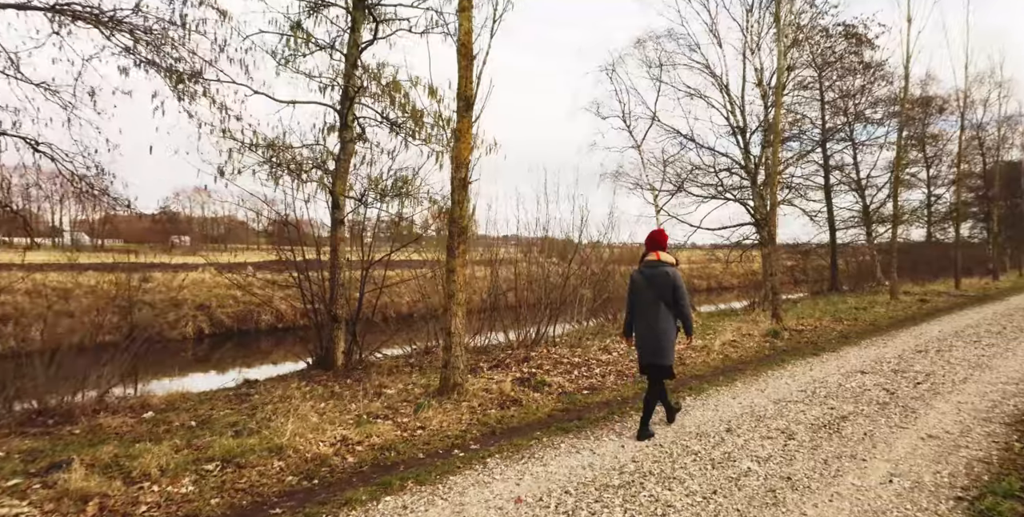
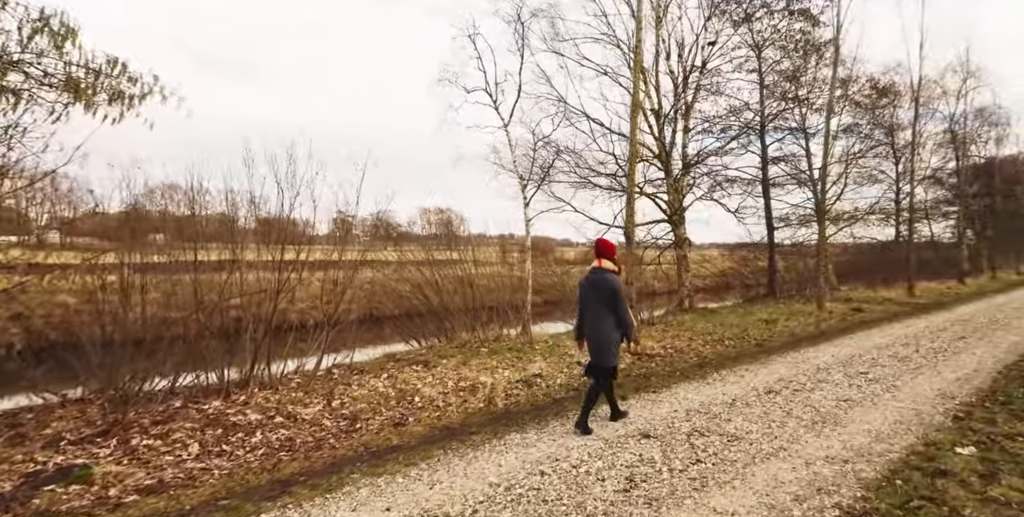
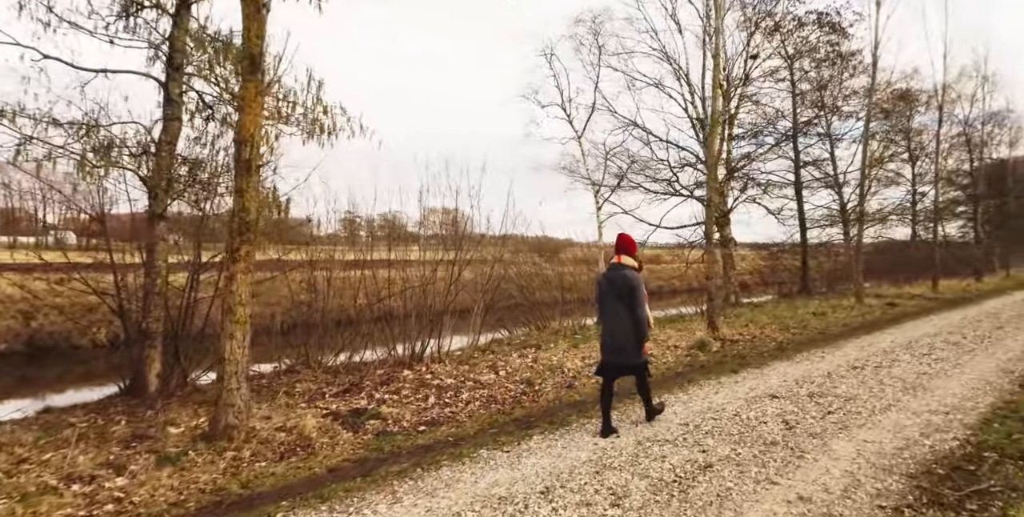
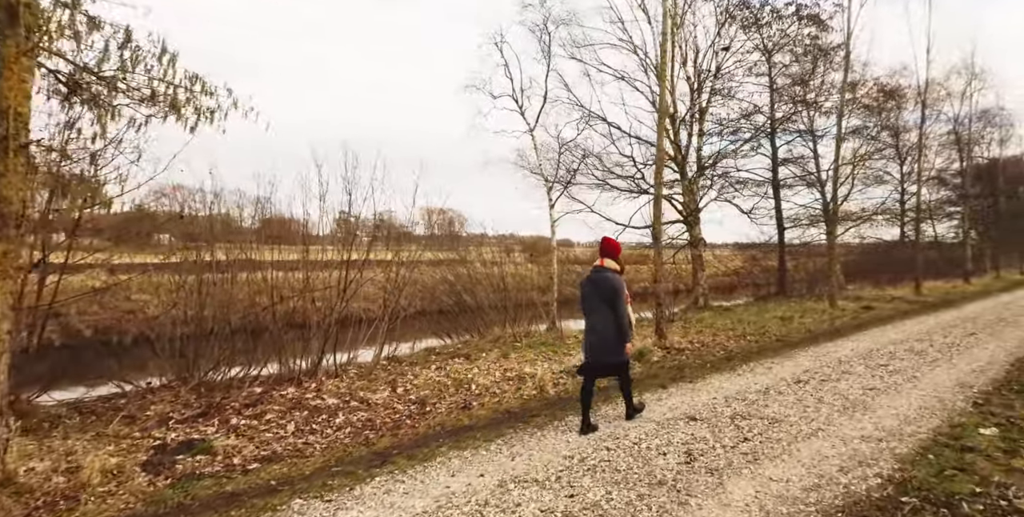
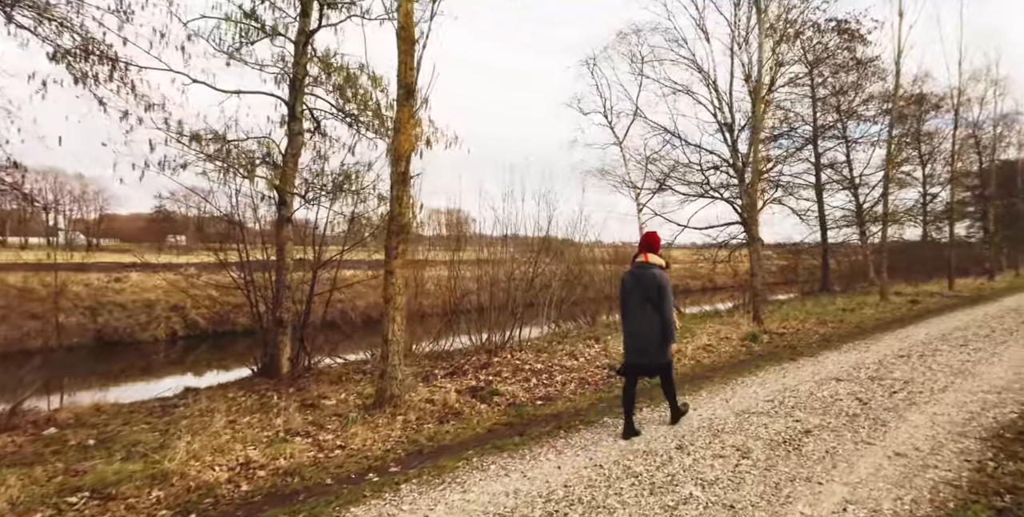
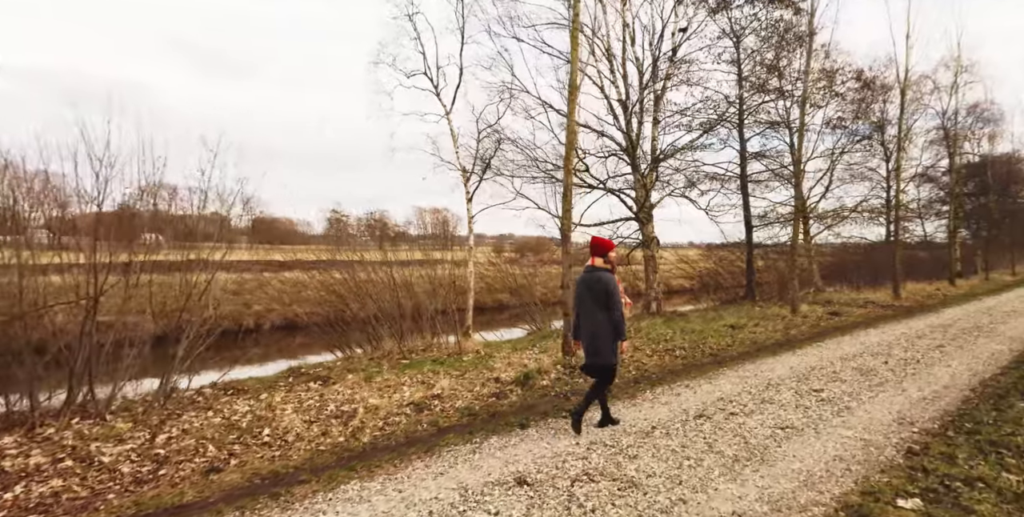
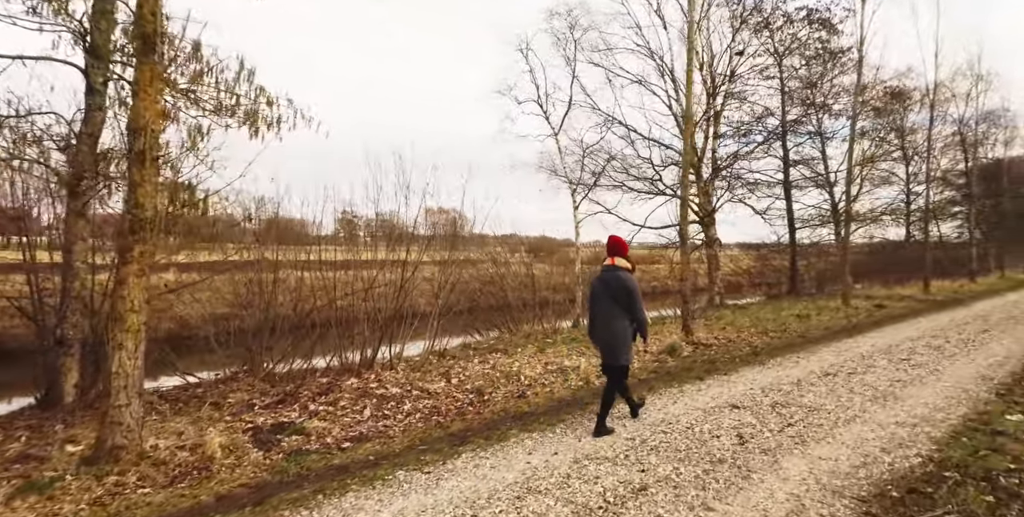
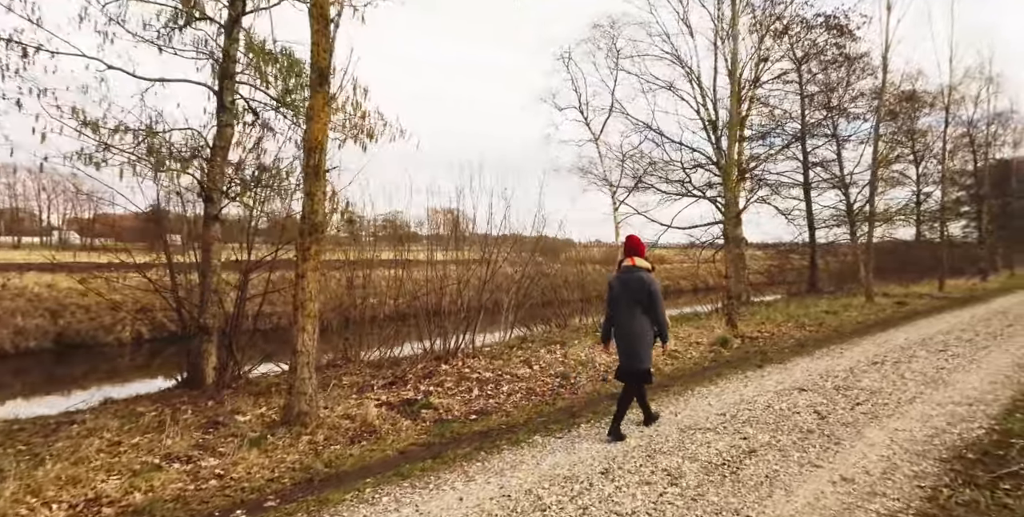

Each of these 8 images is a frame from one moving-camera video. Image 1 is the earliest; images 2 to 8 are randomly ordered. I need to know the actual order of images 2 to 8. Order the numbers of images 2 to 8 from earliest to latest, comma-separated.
5, 8, 3, 7, 4, 2, 6
